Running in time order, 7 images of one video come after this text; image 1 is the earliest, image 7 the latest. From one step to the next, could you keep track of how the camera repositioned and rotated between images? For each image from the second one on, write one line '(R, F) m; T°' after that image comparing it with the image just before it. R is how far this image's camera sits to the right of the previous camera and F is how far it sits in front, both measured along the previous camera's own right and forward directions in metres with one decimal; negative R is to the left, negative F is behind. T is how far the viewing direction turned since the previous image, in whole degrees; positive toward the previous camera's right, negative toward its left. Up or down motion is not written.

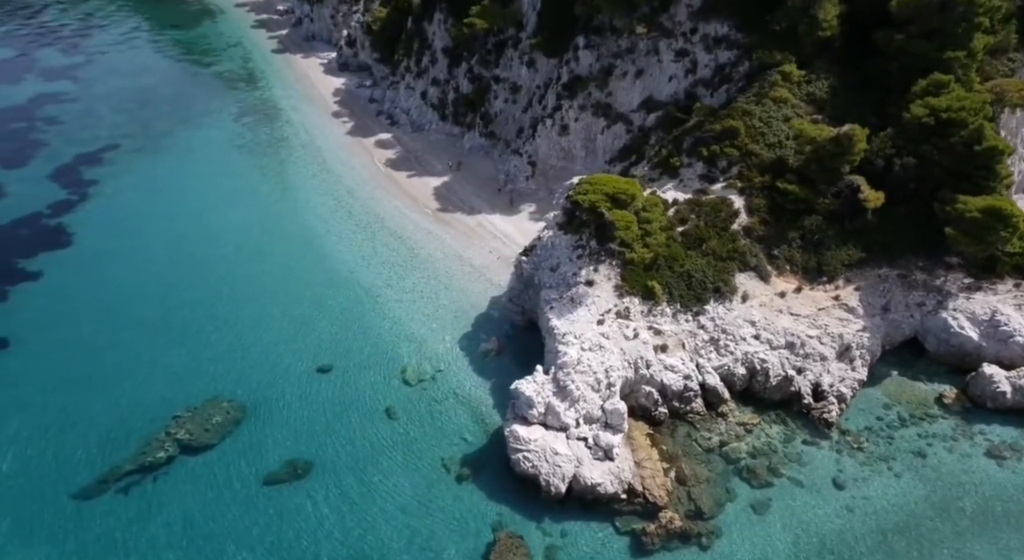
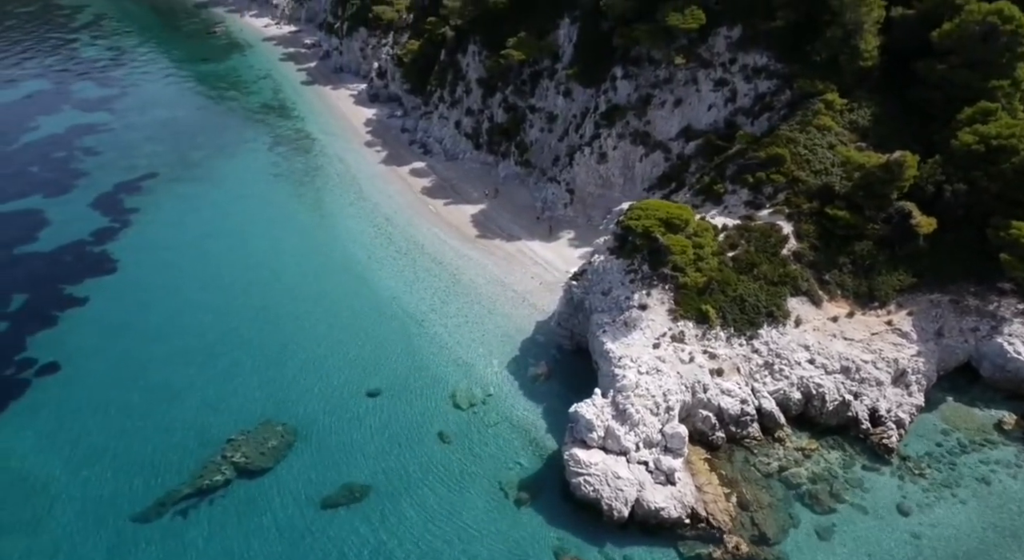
(-2.0, -0.2) m; 0°
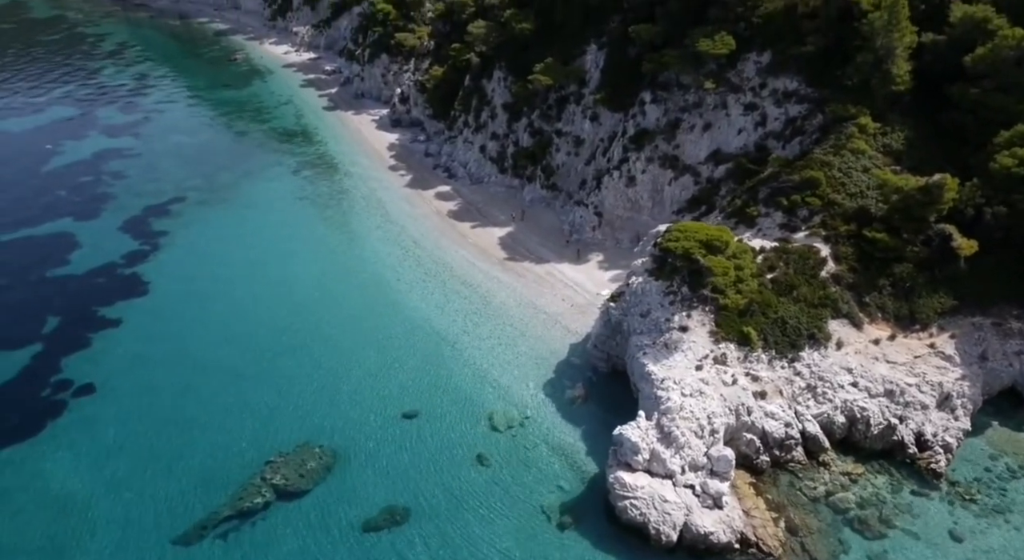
(-1.4, -0.1) m; 0°
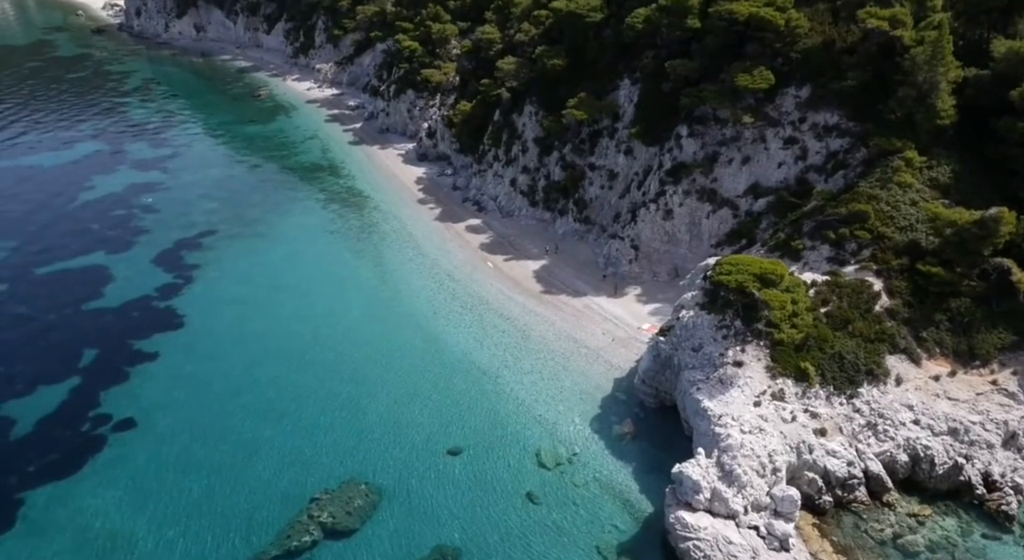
(-1.8, +0.2) m; 0°
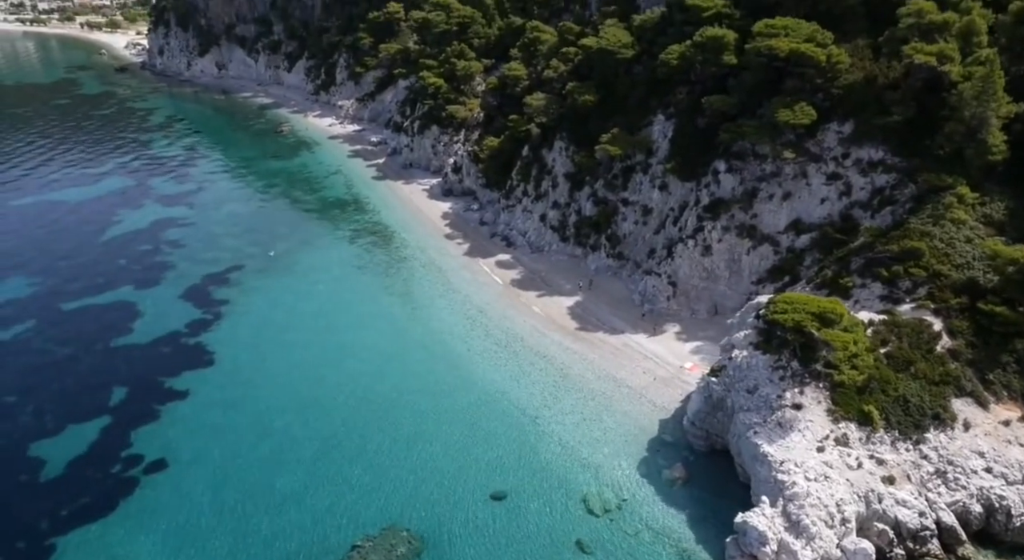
(-1.6, +0.6) m; -1°
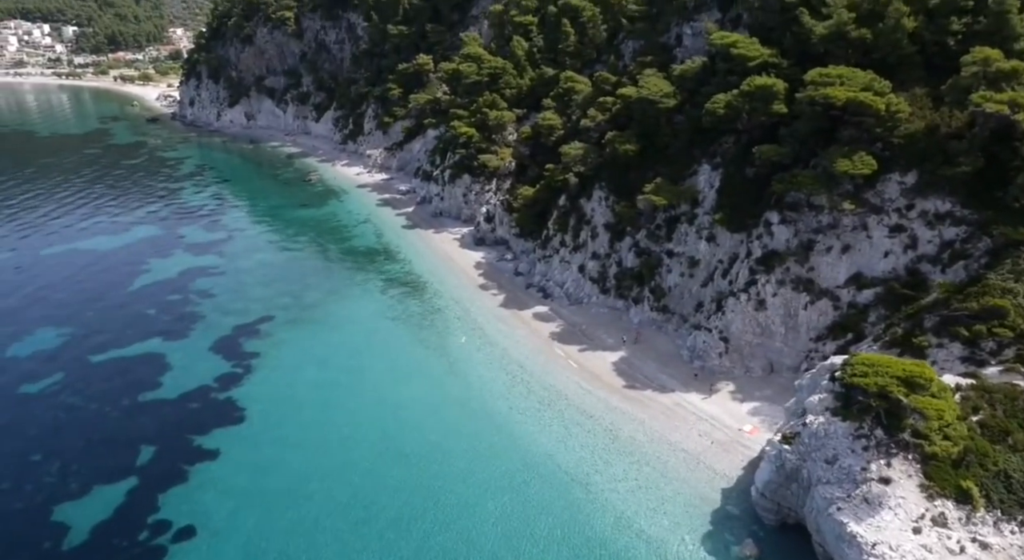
(-1.6, +1.4) m; -1°
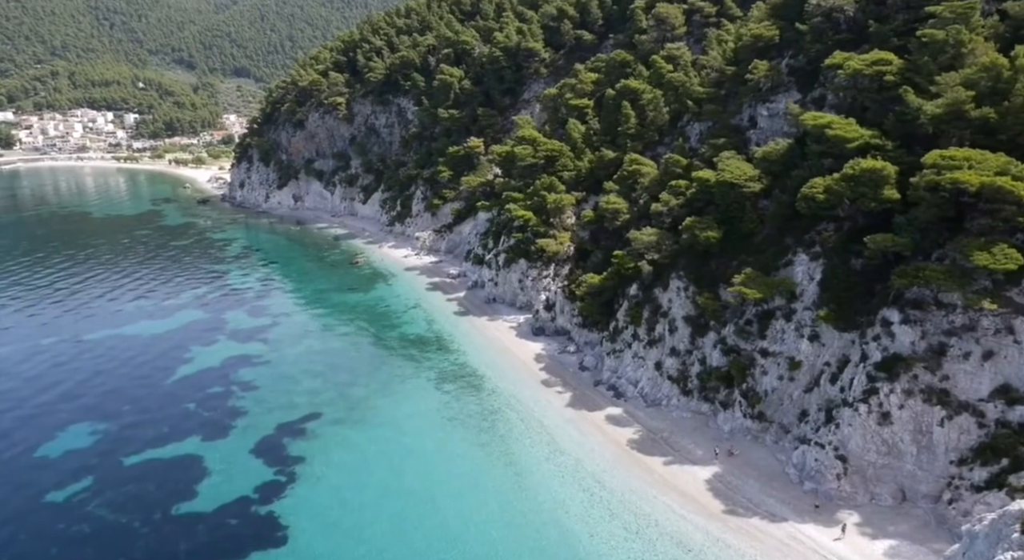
(-2.3, +3.6) m; -3°
